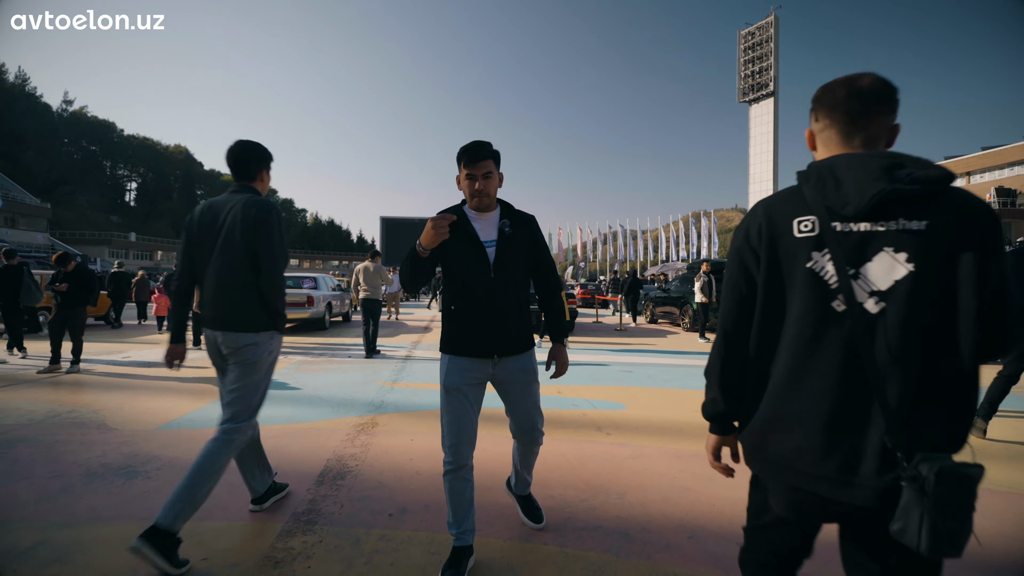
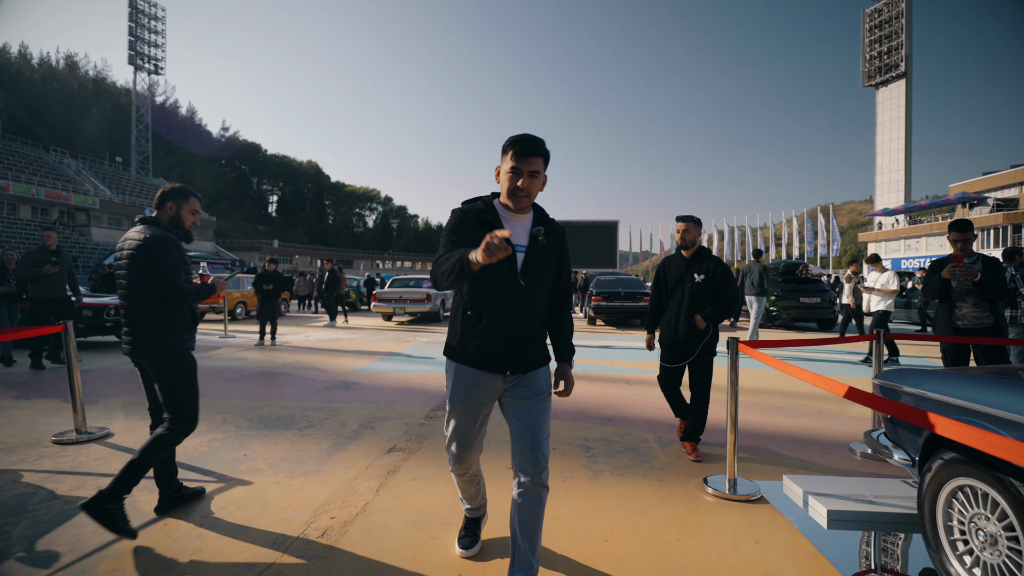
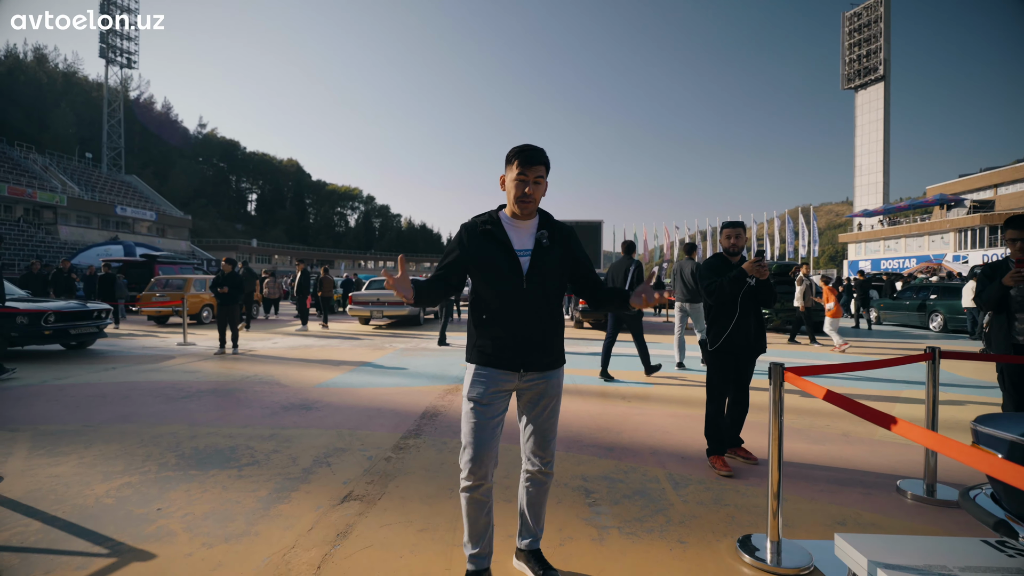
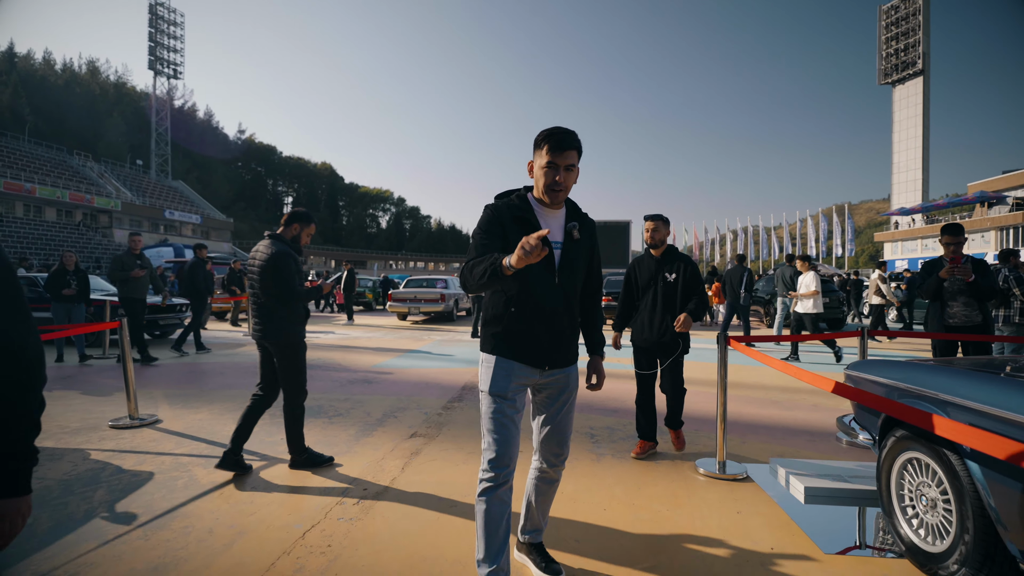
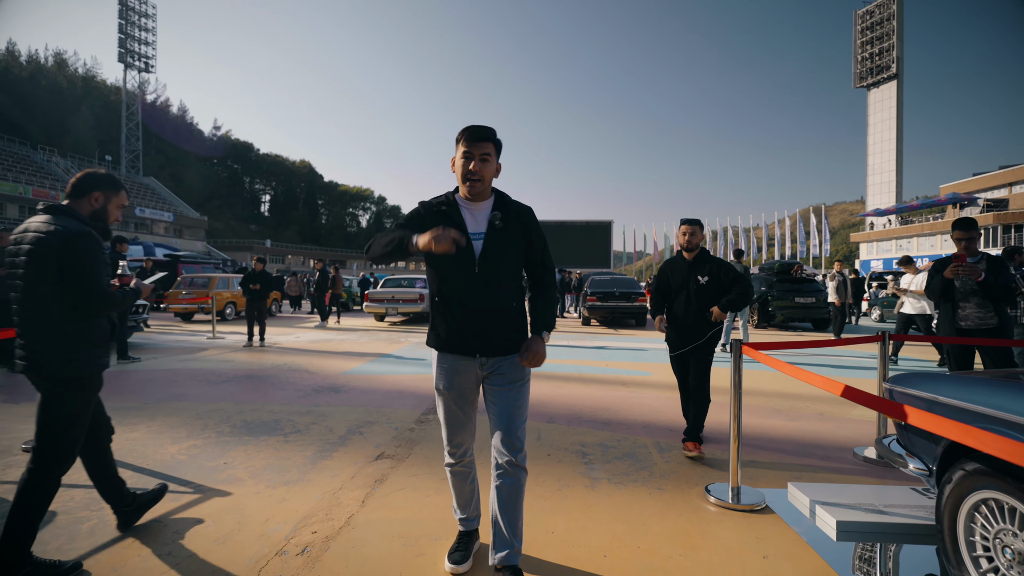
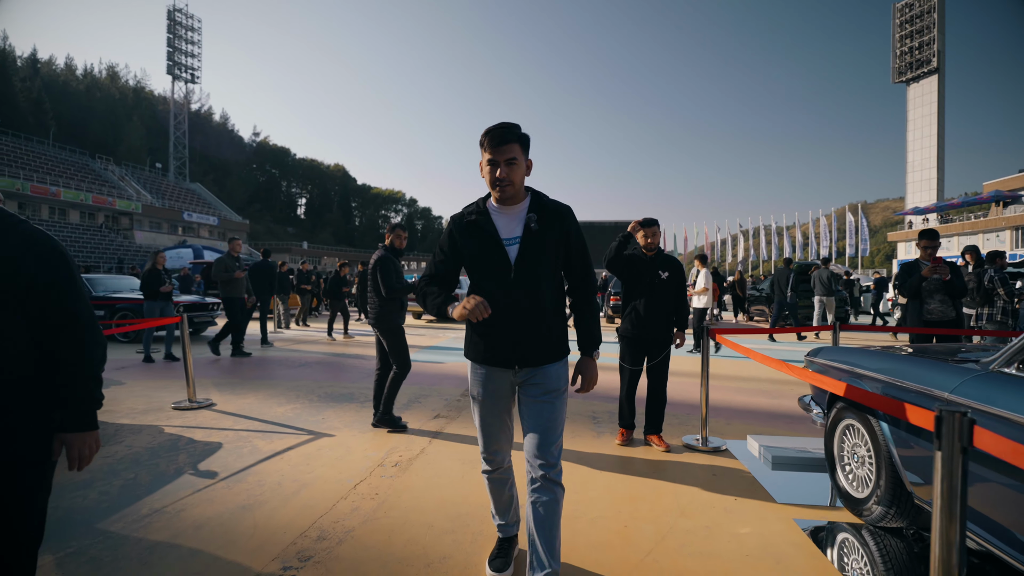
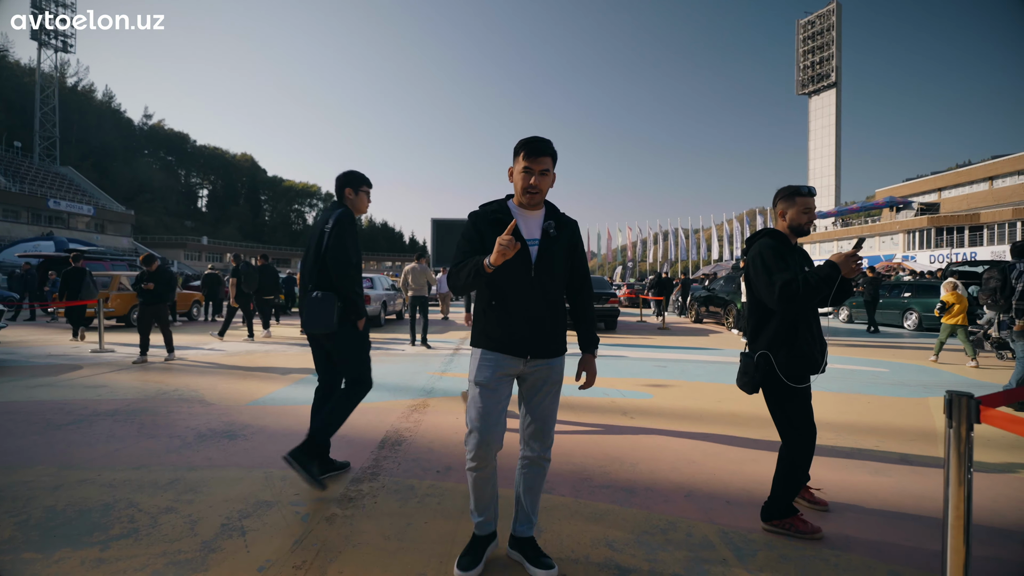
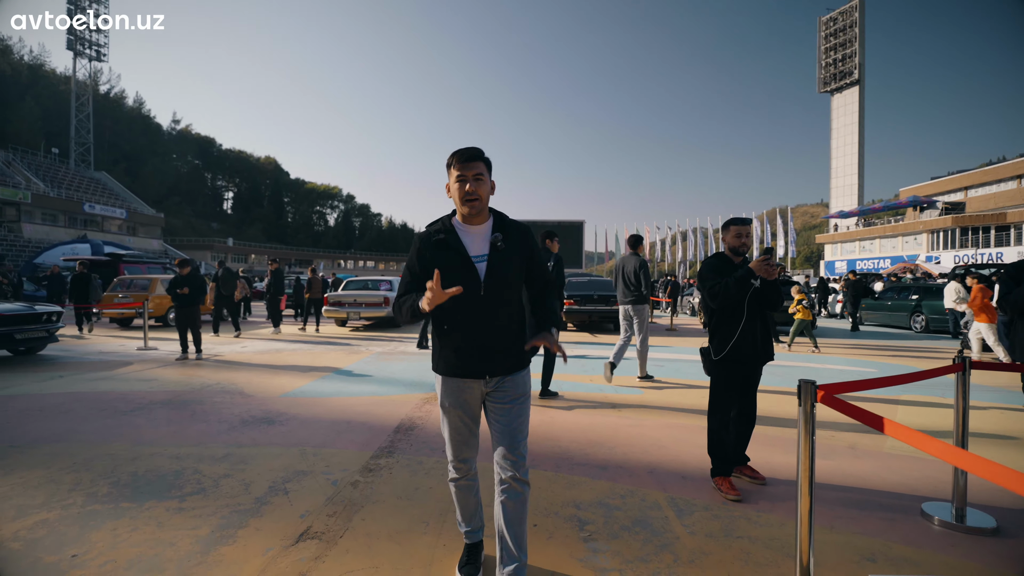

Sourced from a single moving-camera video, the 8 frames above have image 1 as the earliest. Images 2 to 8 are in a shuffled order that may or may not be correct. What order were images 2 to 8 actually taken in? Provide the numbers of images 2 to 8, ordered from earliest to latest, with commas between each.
7, 8, 3, 5, 2, 4, 6
